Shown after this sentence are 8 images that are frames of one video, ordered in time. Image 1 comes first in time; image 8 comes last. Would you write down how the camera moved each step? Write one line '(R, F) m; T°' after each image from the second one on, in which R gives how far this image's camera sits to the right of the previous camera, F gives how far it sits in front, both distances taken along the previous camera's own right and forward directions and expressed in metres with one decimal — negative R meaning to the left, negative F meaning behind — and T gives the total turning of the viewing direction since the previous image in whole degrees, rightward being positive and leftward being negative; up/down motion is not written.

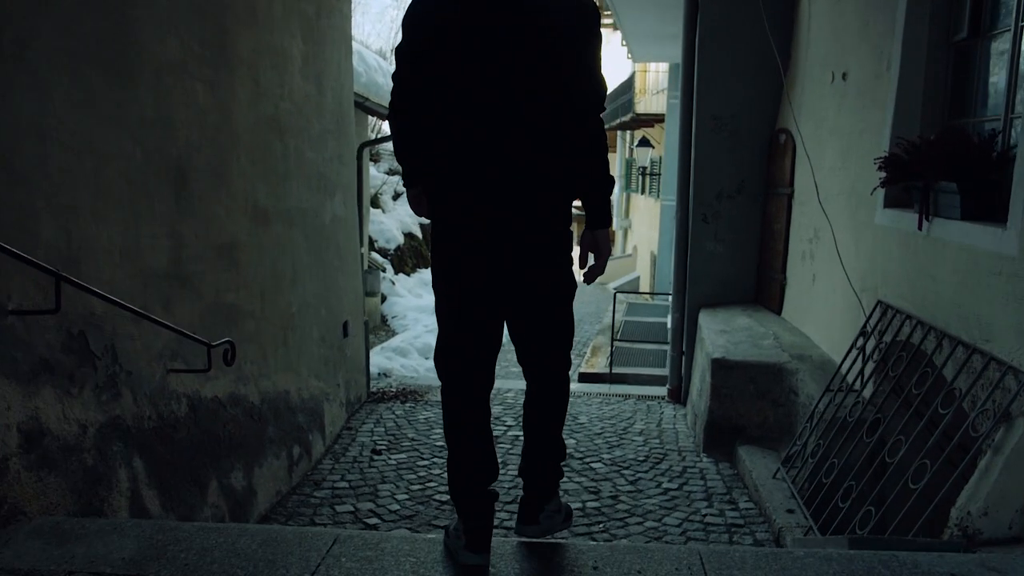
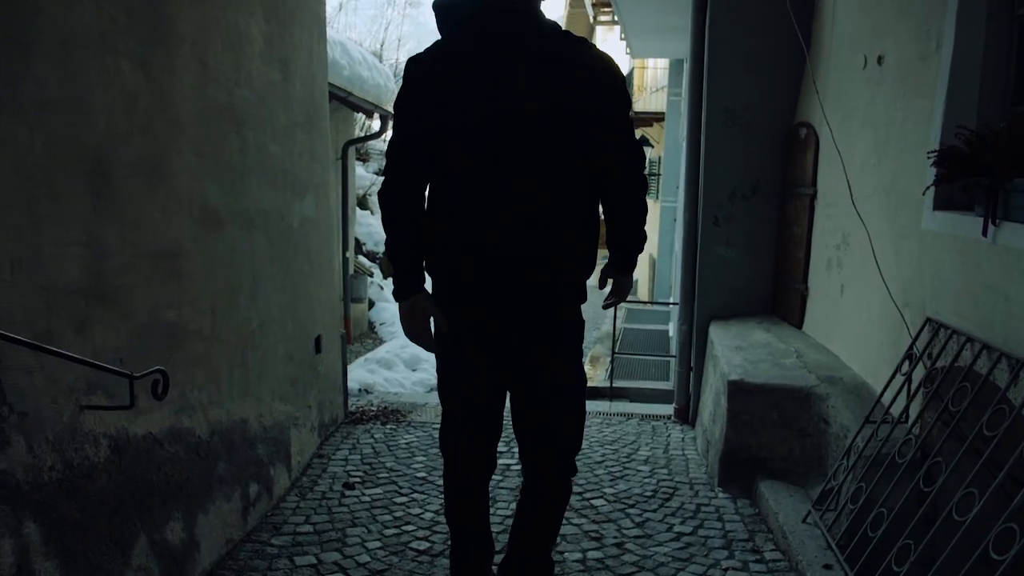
(0.0, +0.6) m; 0°
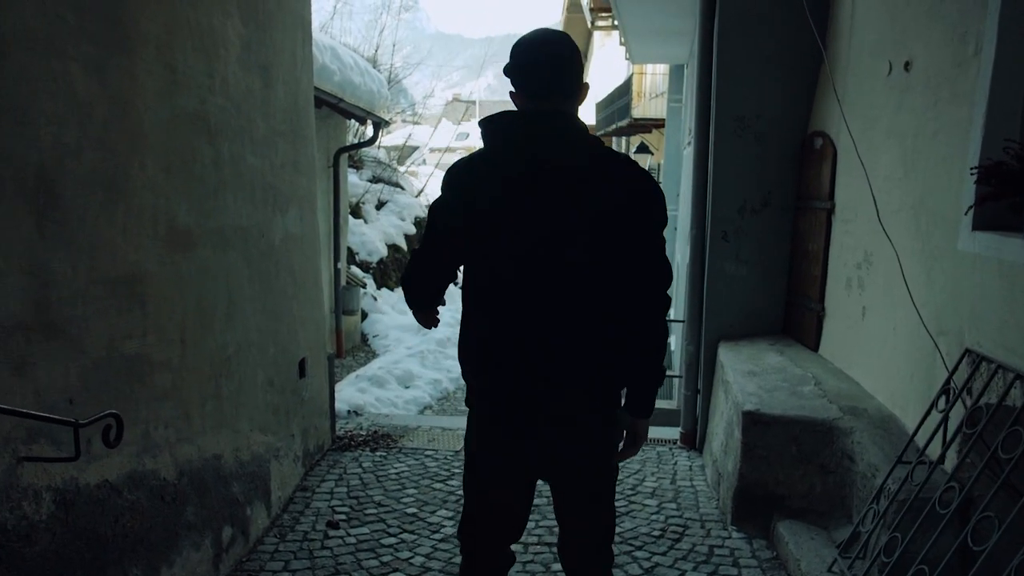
(0.0, +0.3) m; 0°
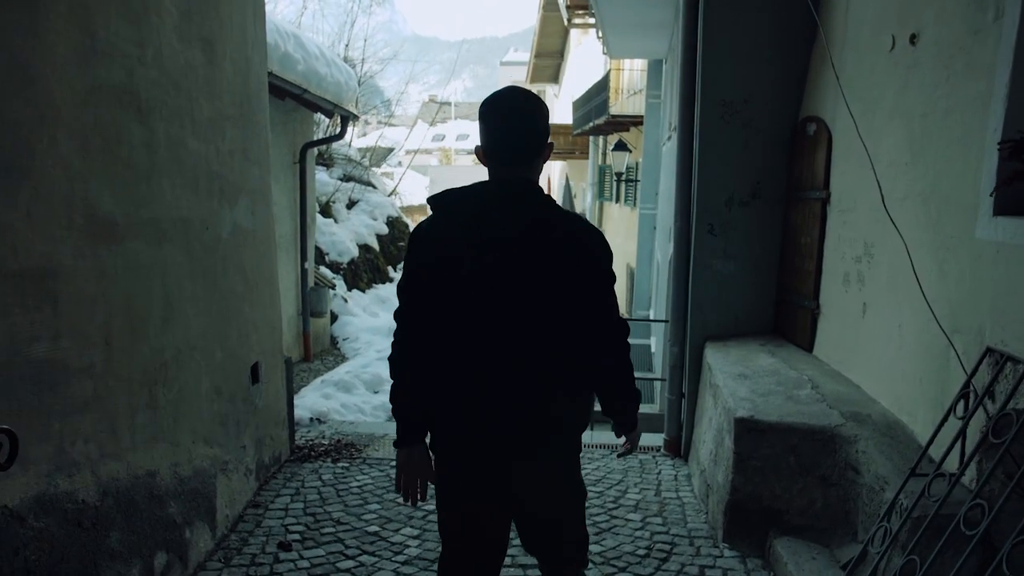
(0.0, +0.4) m; +1°
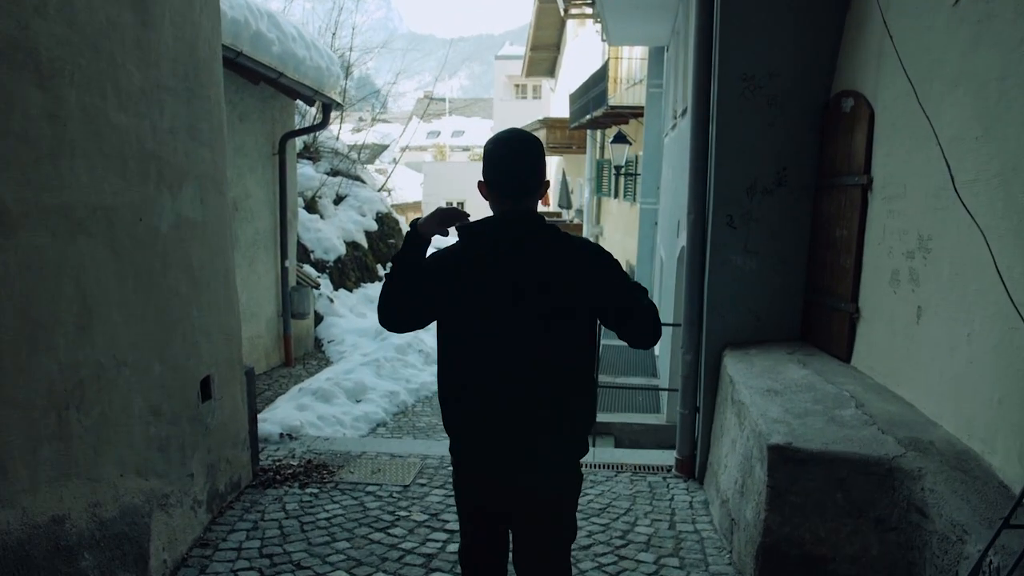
(0.0, +0.6) m; 0°
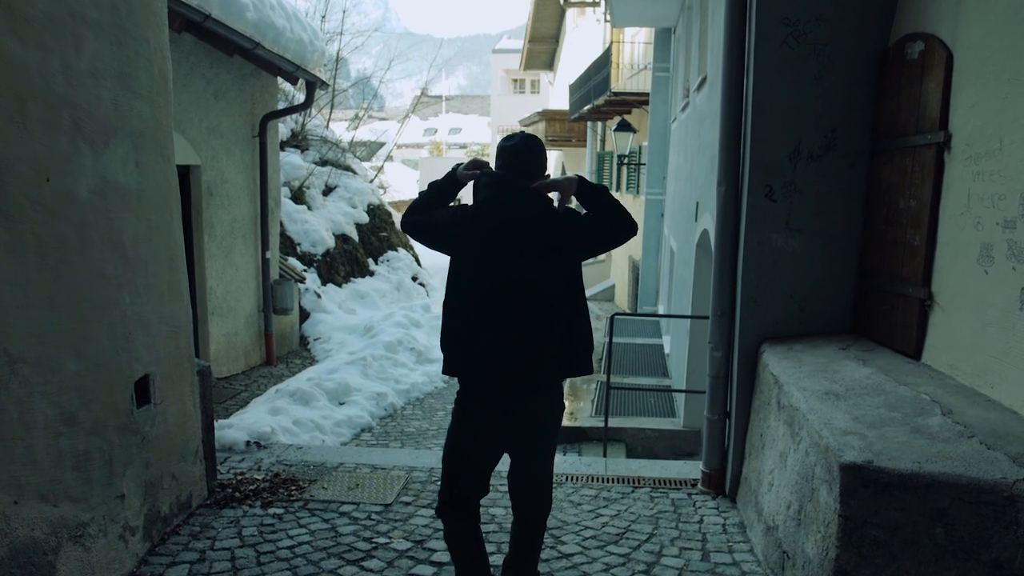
(0.0, +0.7) m; 0°
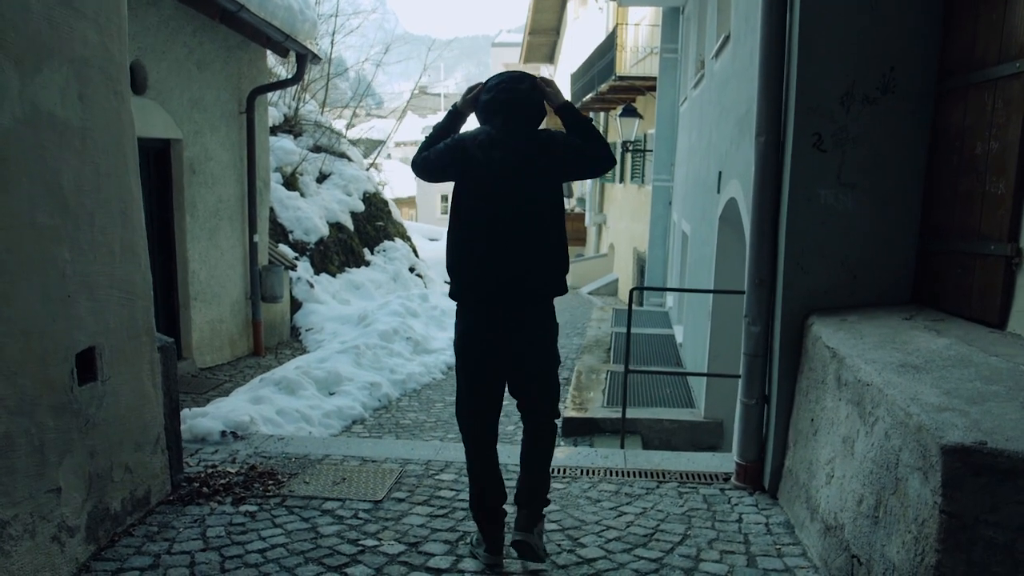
(0.0, +0.5) m; 0°
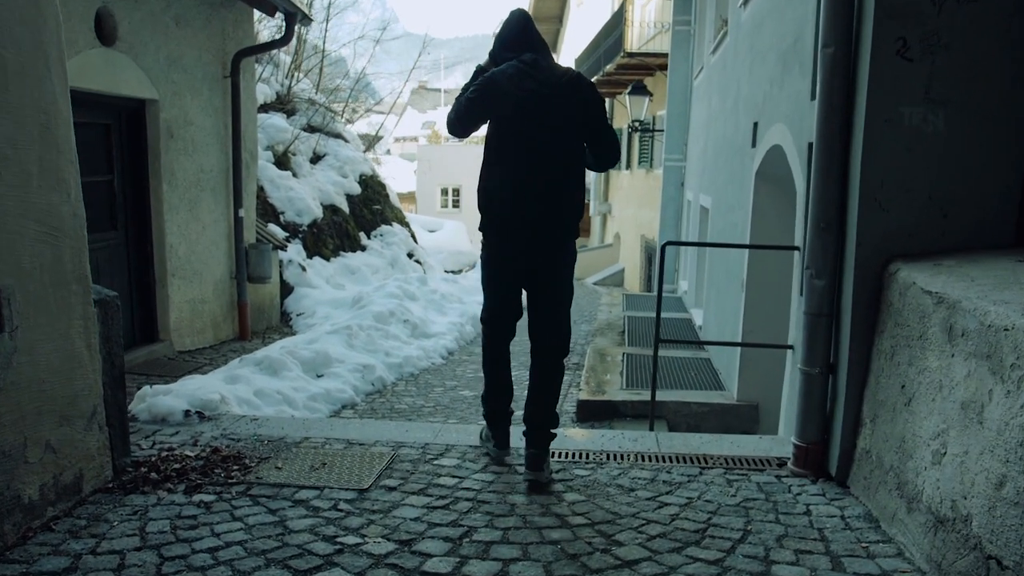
(0.0, +0.6) m; 0°
